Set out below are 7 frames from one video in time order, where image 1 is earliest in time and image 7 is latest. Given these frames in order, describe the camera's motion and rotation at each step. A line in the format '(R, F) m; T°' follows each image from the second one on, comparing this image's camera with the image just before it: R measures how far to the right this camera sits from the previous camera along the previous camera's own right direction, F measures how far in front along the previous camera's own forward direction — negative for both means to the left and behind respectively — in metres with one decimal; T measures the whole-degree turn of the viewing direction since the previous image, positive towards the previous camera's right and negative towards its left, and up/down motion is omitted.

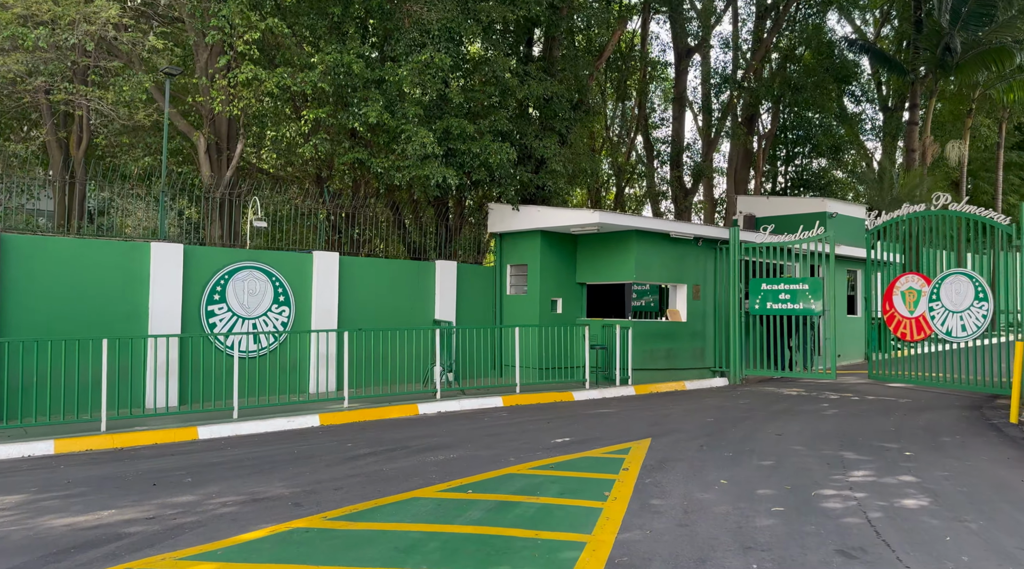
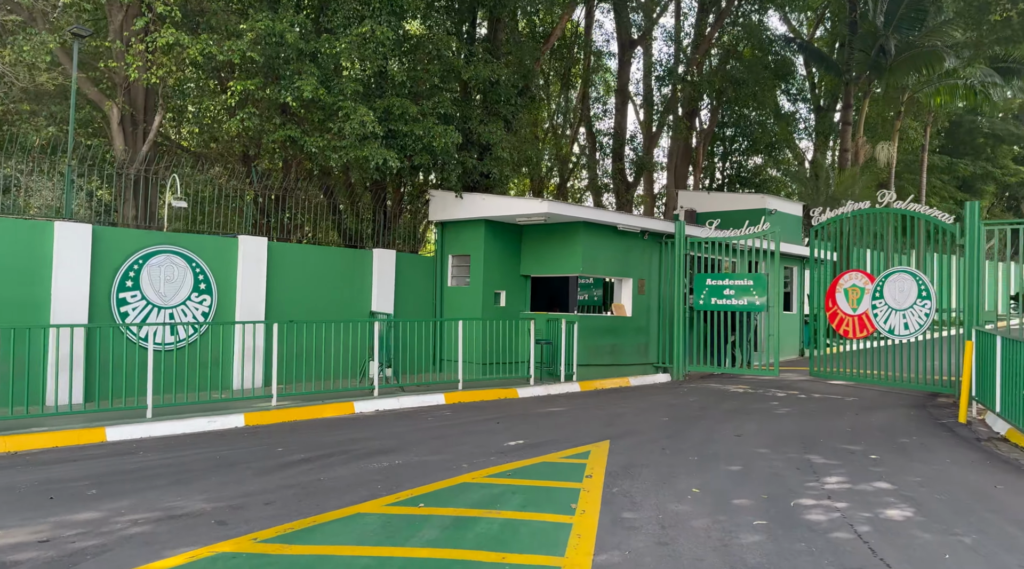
(-0.2, +0.7) m; +5°
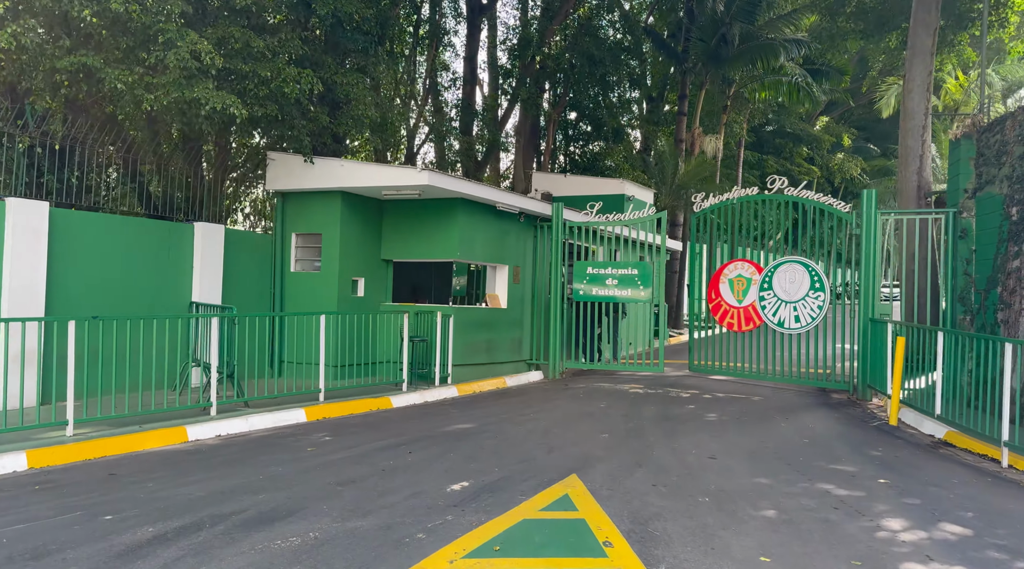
(-1.1, +2.3) m; +15°
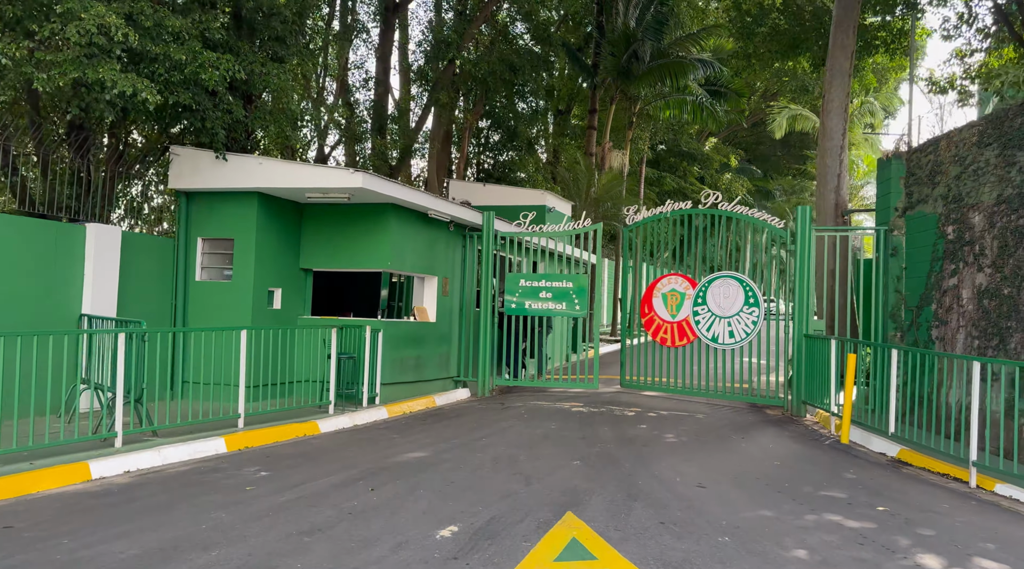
(-0.7, +0.8) m; +8°
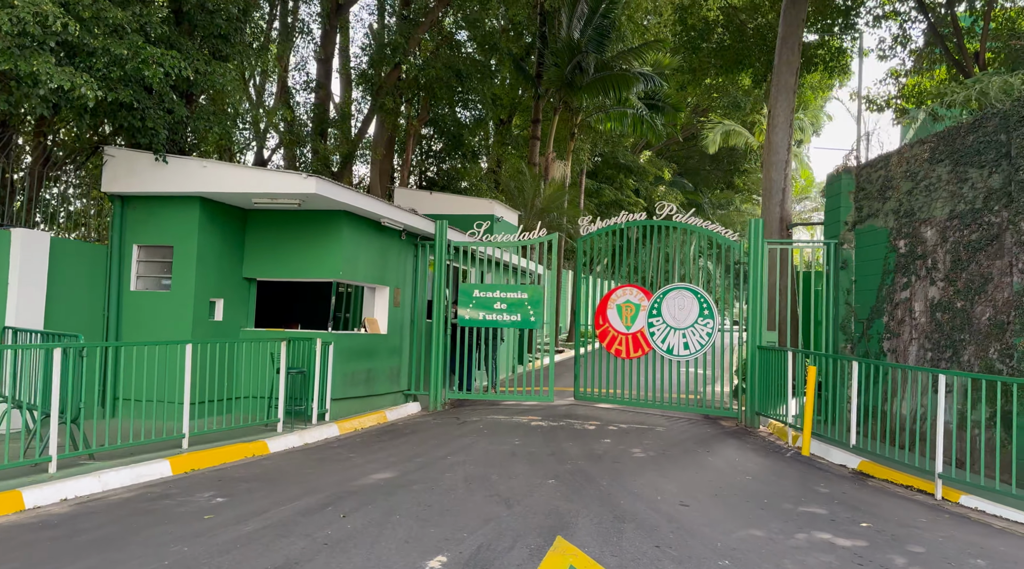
(-0.4, +0.3) m; +5°
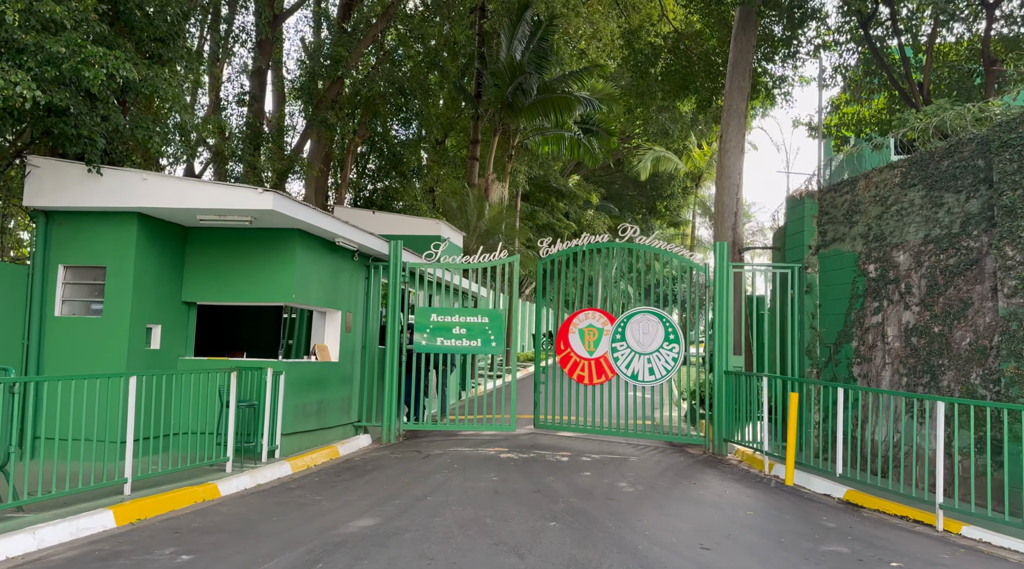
(-0.7, +0.6) m; +6°
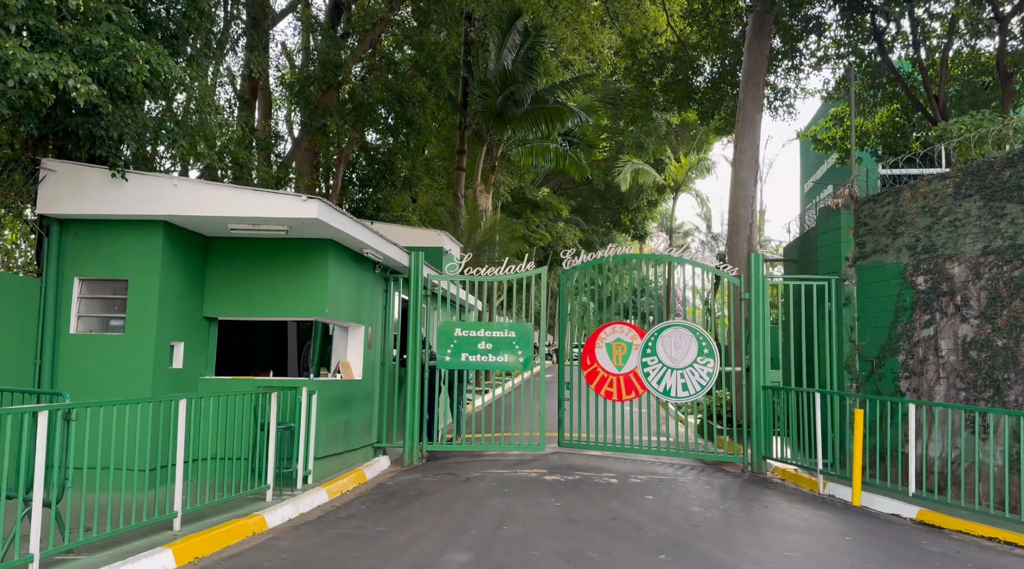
(-1.2, +0.5) m; +3°
